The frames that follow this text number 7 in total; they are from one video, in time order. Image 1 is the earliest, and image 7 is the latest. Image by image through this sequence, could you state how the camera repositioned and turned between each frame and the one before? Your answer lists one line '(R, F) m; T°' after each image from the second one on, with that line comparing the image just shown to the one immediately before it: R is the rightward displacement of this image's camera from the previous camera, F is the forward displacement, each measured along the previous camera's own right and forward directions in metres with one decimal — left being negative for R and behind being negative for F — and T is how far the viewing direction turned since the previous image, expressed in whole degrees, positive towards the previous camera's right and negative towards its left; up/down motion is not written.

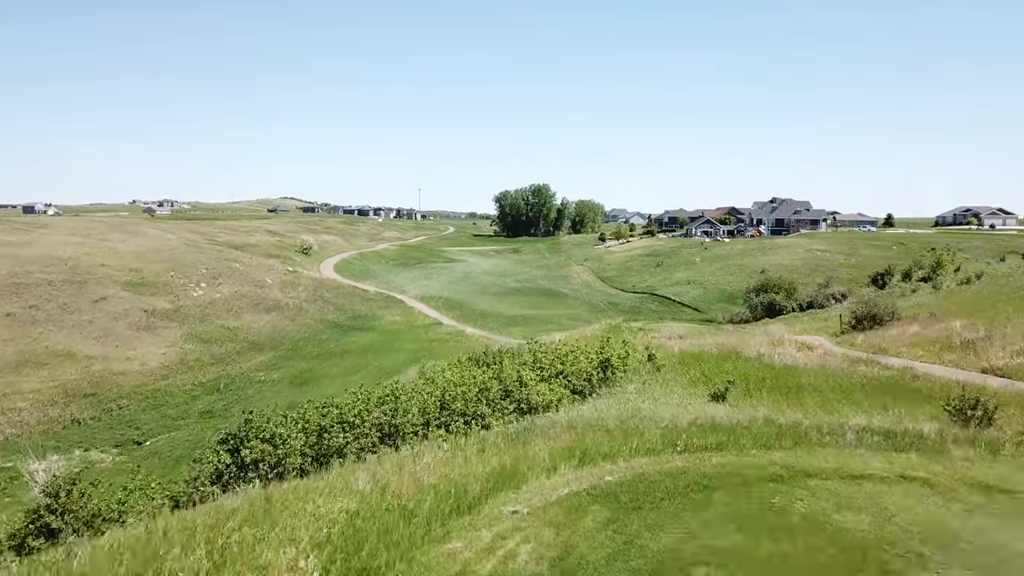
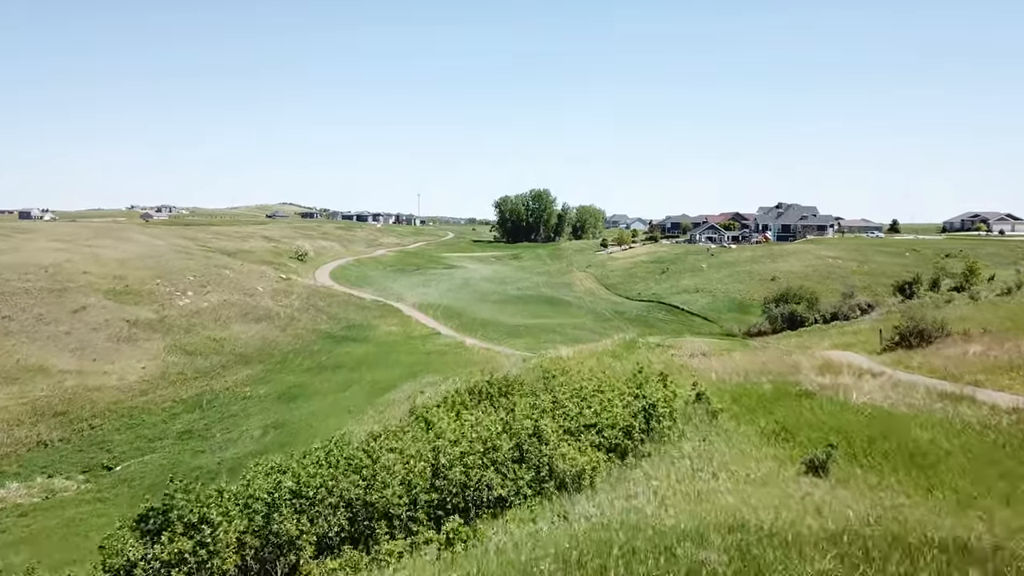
(-0.1, +2.2) m; 0°
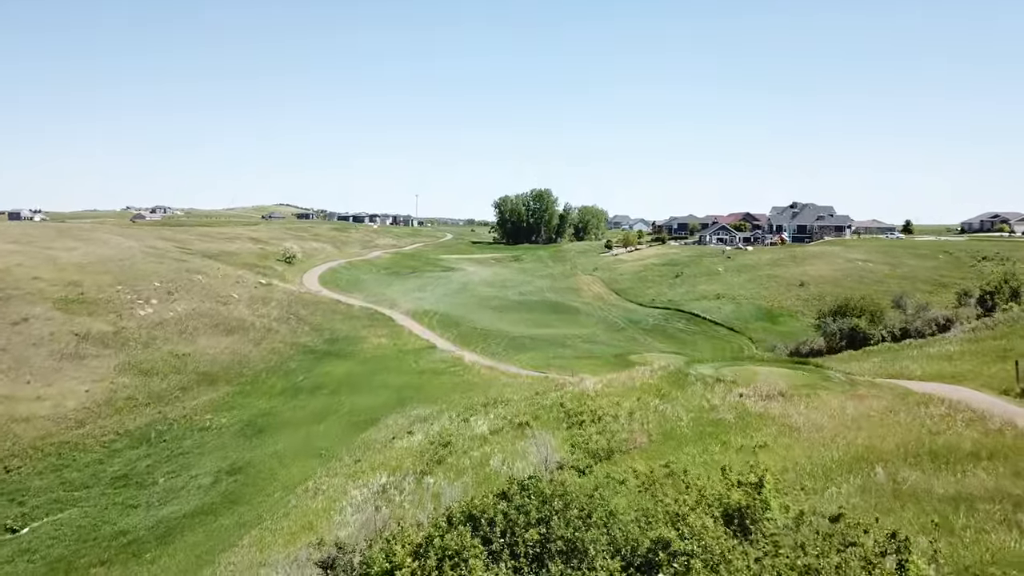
(-0.3, +5.2) m; 0°
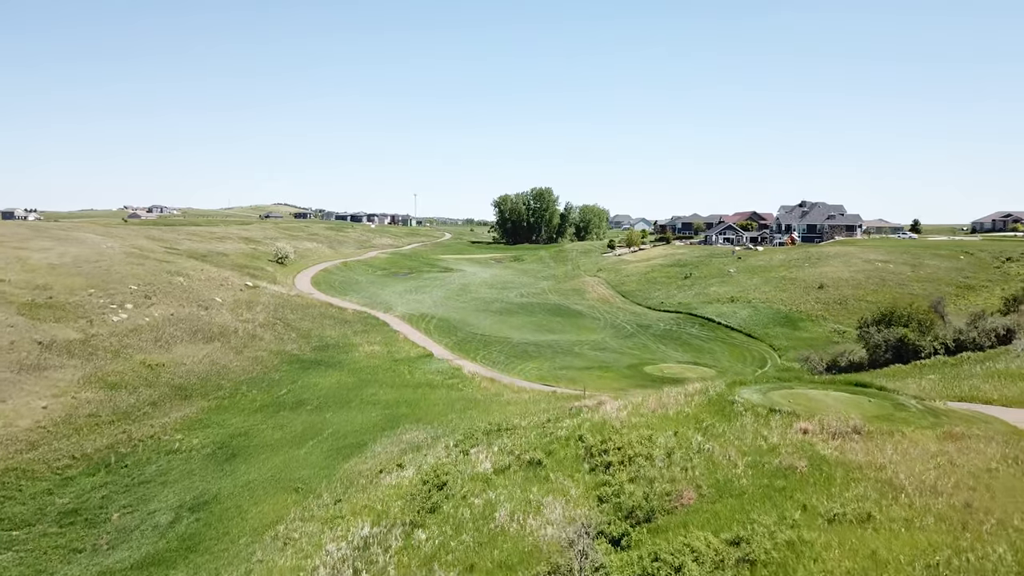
(-0.2, +3.0) m; 0°
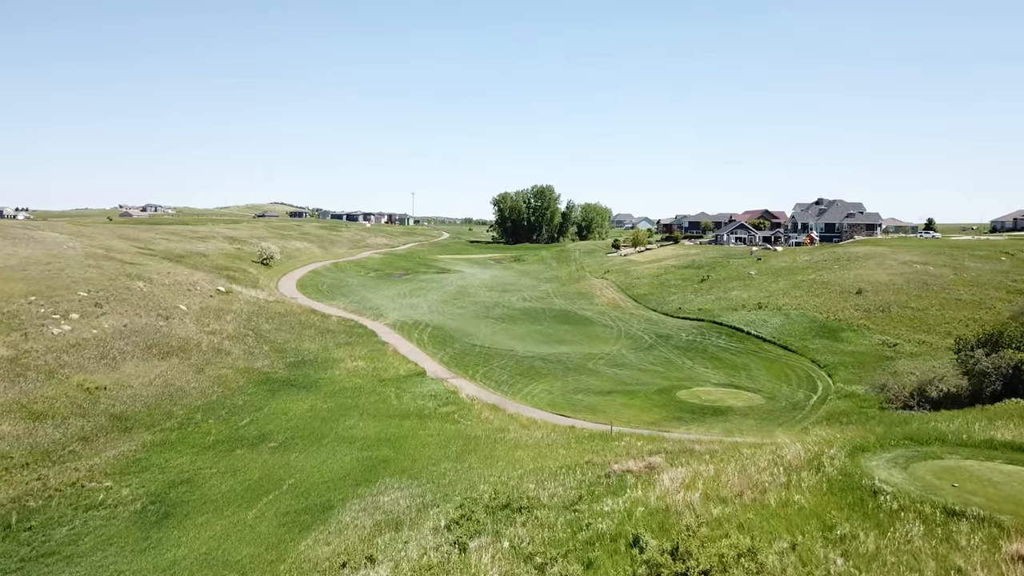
(-0.3, +5.1) m; 0°
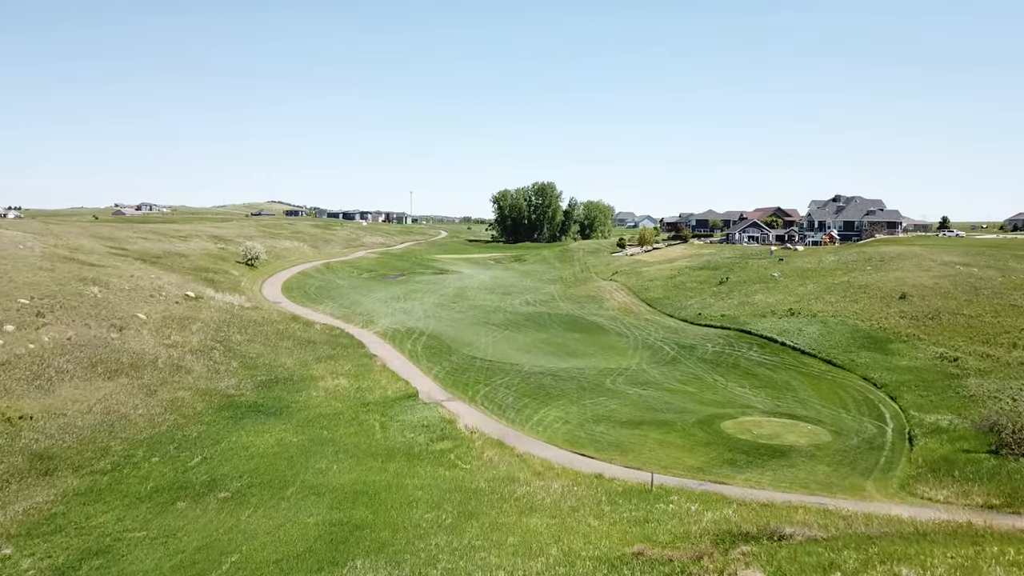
(-0.3, +4.7) m; 0°
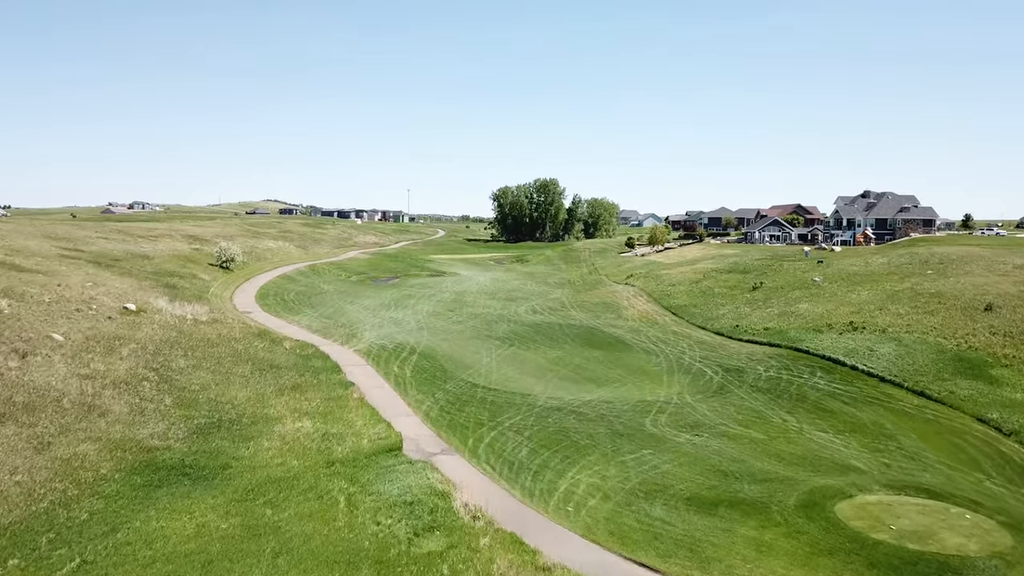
(-0.4, +6.7) m; 0°
